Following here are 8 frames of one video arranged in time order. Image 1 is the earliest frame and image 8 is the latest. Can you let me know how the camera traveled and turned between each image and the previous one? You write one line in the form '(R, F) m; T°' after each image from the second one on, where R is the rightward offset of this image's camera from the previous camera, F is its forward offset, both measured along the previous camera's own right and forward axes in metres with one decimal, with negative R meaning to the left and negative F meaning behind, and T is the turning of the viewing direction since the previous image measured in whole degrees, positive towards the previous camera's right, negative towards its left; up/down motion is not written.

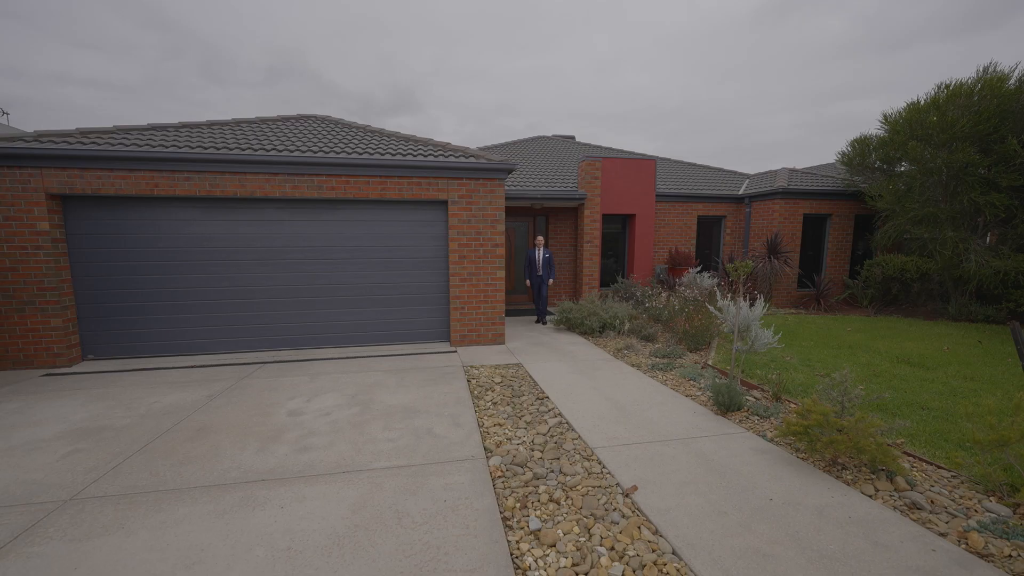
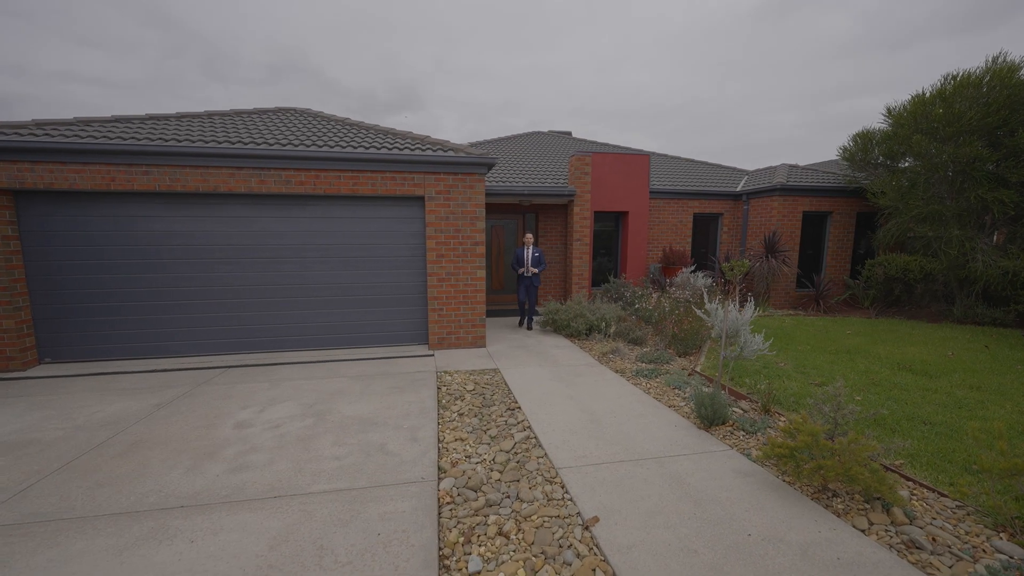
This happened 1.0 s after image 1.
(+0.3, +0.3) m; 0°
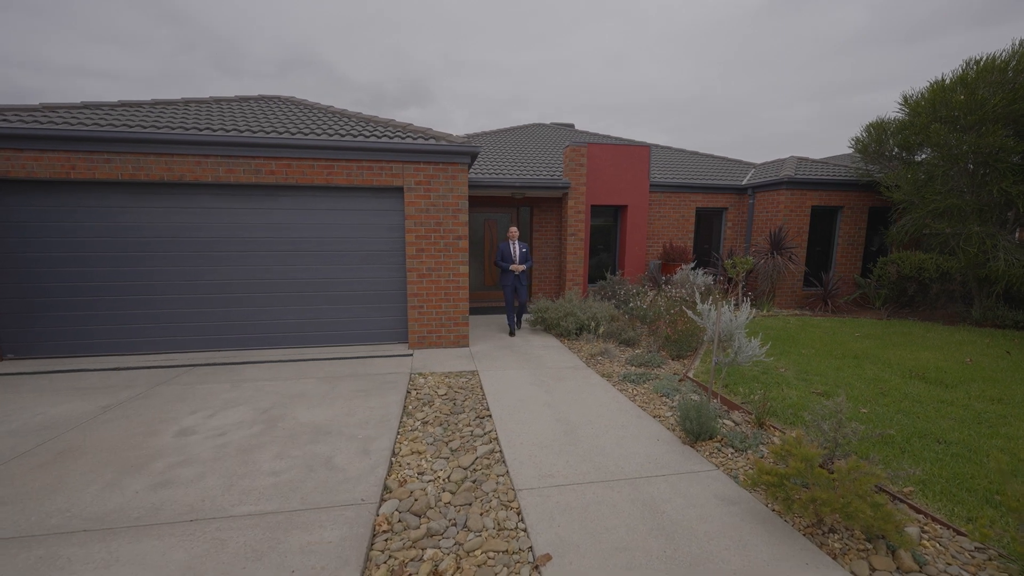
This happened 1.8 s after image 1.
(+0.3, +0.3) m; -1°
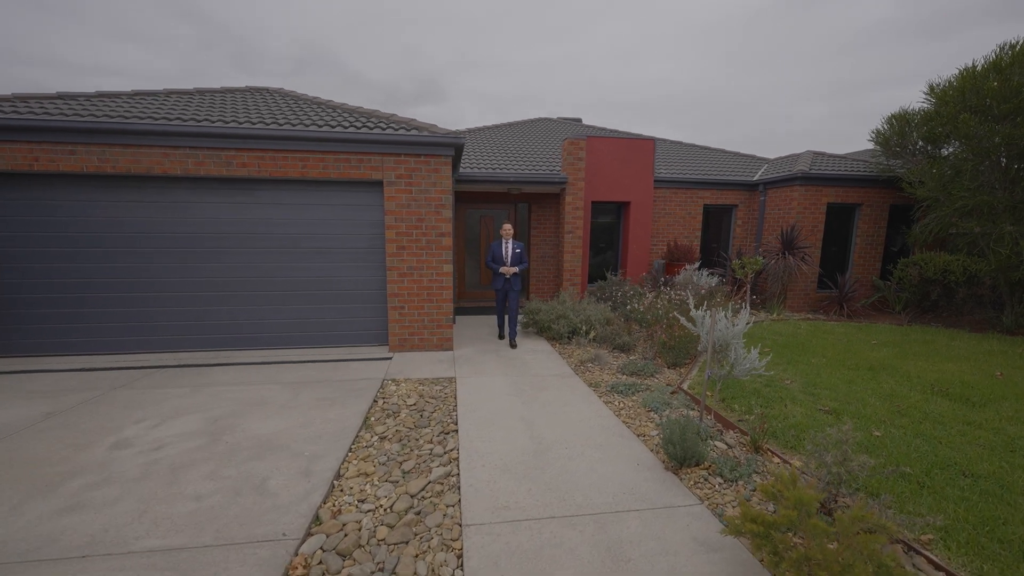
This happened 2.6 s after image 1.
(+0.4, +0.4) m; -2°
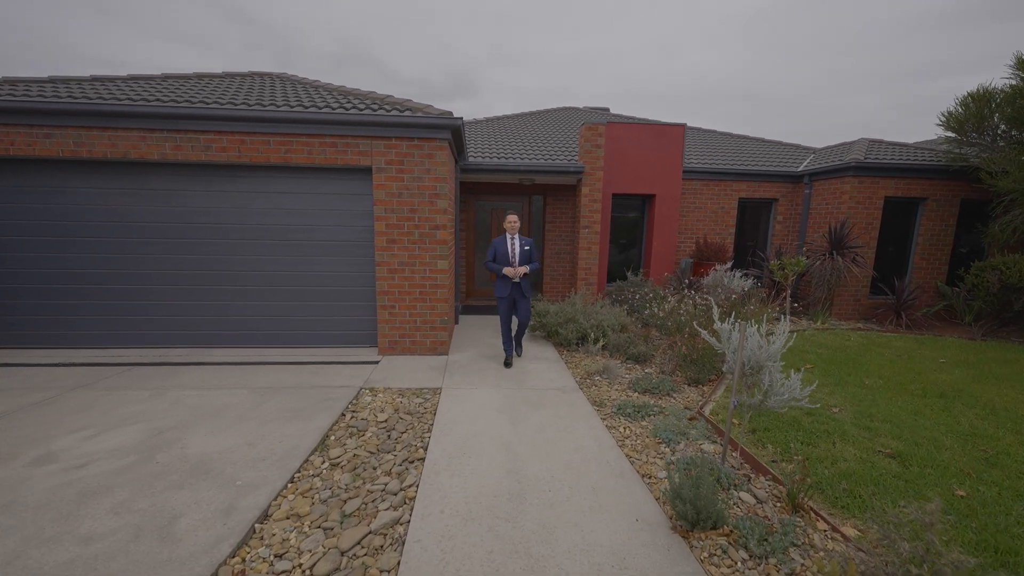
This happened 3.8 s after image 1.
(+0.3, +0.6) m; -4°
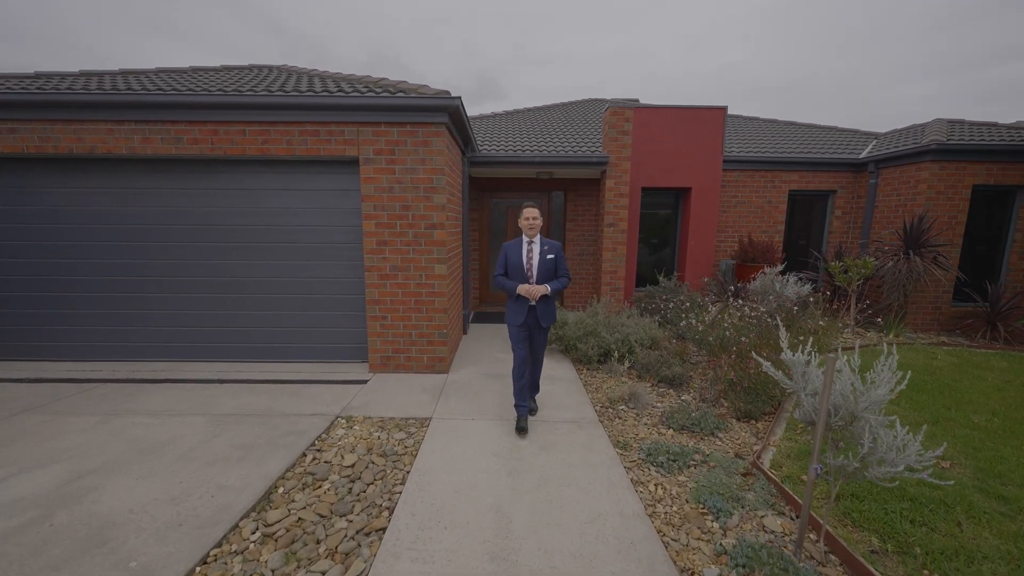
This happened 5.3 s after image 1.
(+0.2, +0.7) m; -4°
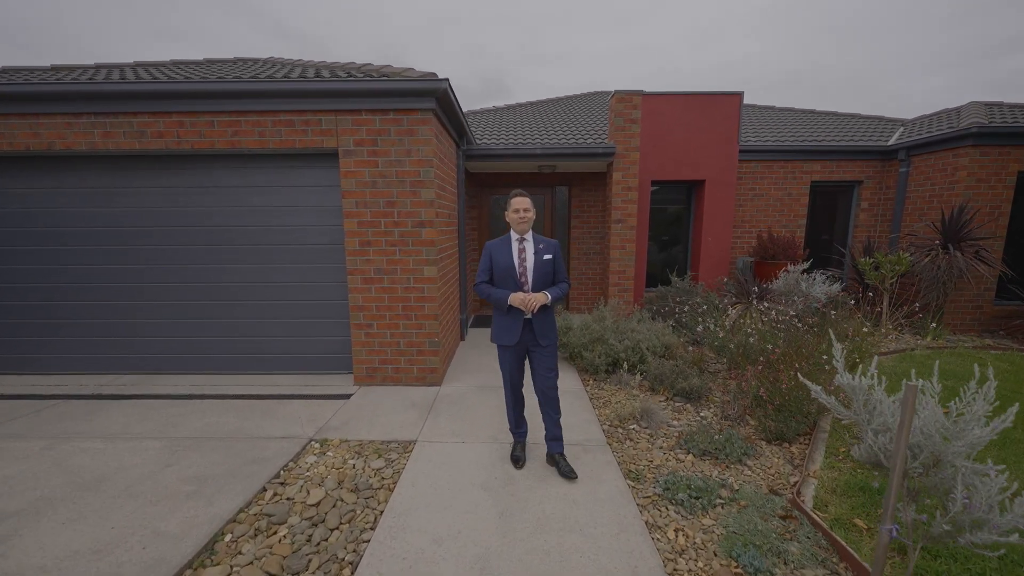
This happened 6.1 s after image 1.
(+0.1, +0.4) m; -1°
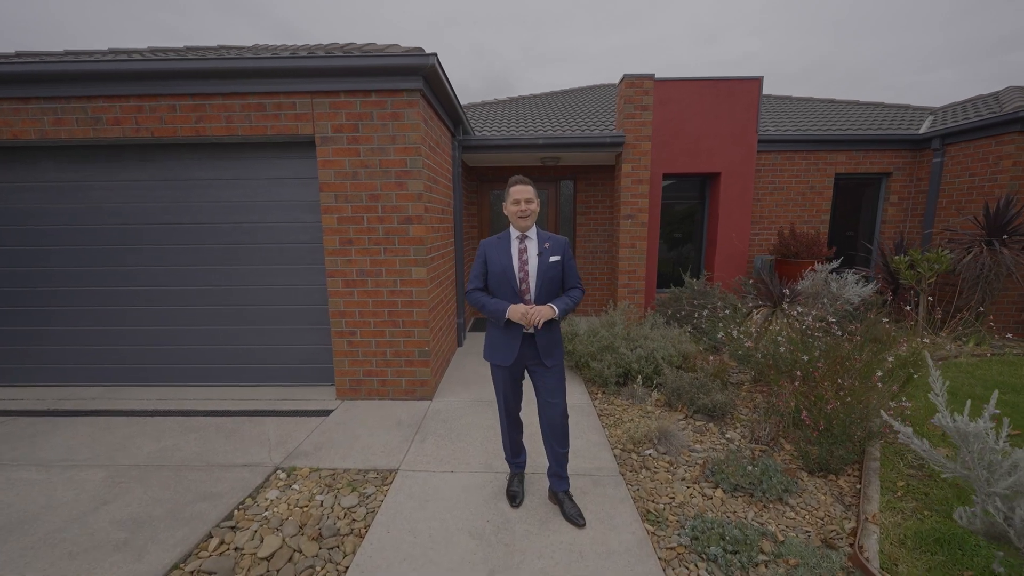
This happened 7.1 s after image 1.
(+0.1, +0.4) m; -1°
